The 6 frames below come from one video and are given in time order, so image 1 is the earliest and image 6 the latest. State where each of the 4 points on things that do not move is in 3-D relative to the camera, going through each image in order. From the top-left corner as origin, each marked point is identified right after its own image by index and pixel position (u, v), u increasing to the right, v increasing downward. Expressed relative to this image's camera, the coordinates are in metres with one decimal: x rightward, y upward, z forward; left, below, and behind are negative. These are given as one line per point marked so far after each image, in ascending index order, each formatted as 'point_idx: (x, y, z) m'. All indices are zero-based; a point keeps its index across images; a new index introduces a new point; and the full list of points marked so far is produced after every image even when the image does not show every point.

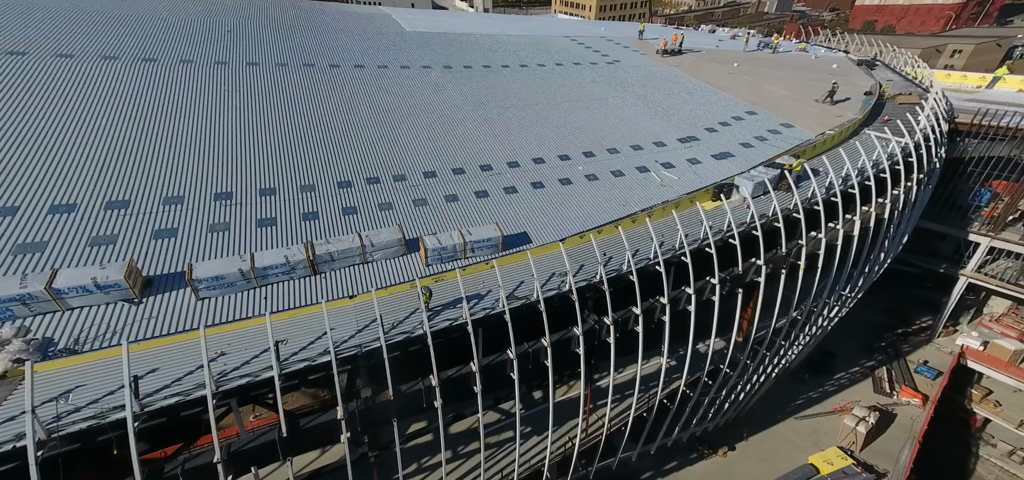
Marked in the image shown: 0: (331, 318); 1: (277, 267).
0: (-7.4, -3.3, +18.1) m
1: (-9.5, -1.1, +19.0) m
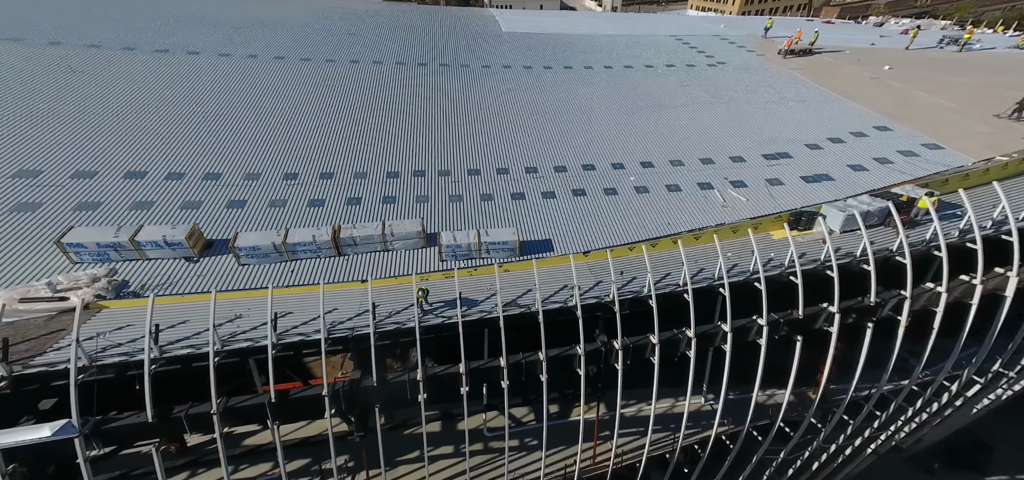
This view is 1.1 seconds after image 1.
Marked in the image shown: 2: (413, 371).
0: (-8.0, -2.7, +19.6) m
1: (-9.5, -0.3, +21.0) m
2: (-4.1, -5.7, +19.3) m
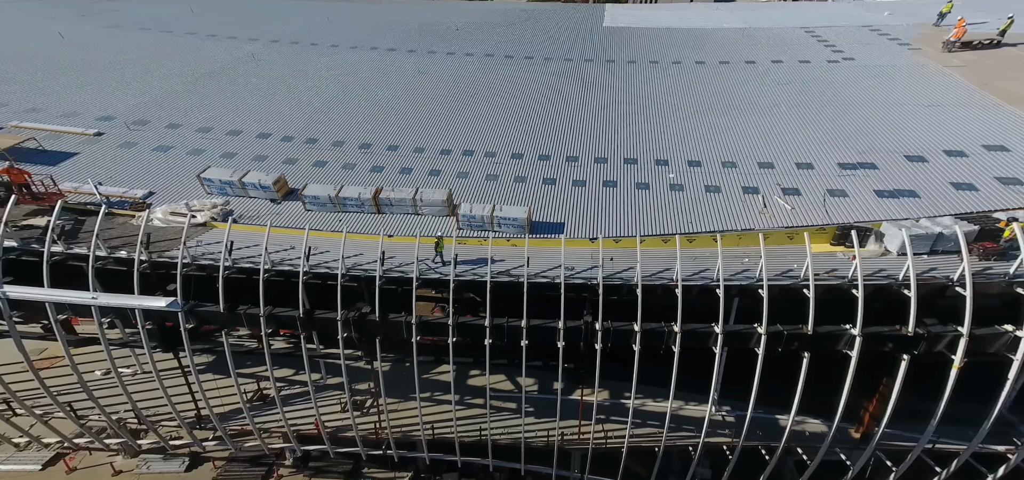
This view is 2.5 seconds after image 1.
0: (-8.4, -0.4, +24.2) m
1: (-9.1, +2.2, +25.8) m
2: (-5.2, -3.8, +22.9) m
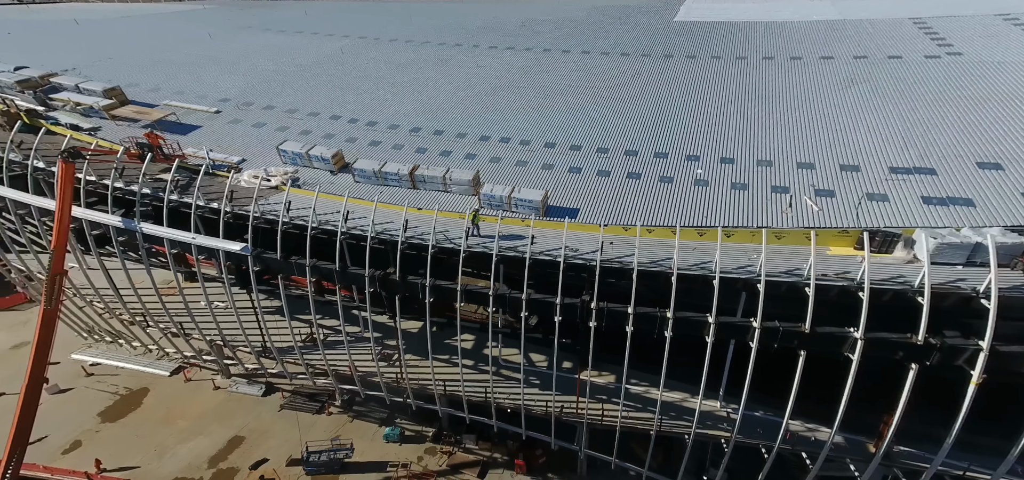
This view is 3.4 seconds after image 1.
0: (-7.6, +1.5, +27.9) m
1: (-7.7, +4.2, +29.6) m
2: (-5.0, -2.2, +26.0) m
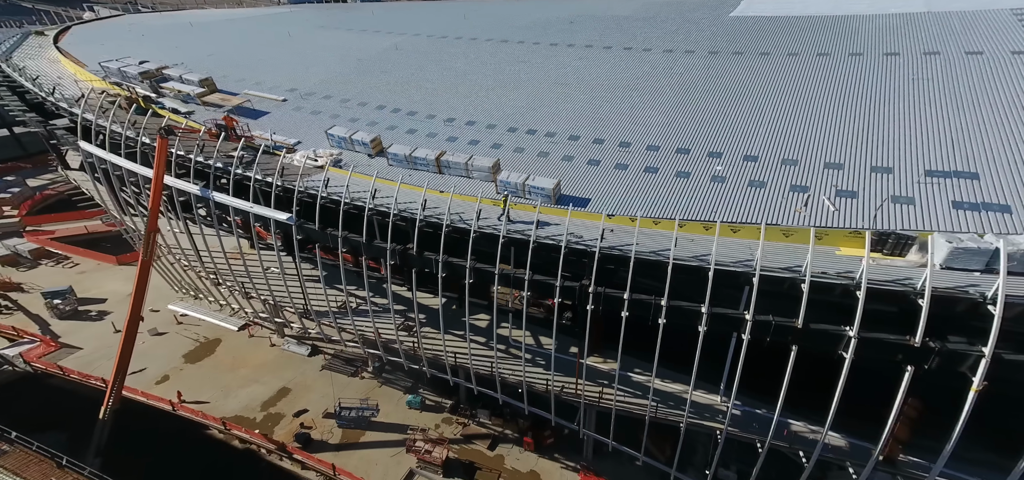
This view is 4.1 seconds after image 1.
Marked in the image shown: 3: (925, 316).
0: (-6.6, +3.0, +30.6) m
1: (-6.2, +5.6, +32.3) m
2: (-4.5, -0.9, +28.4) m
3: (+15.4, -3.2, +17.3) m
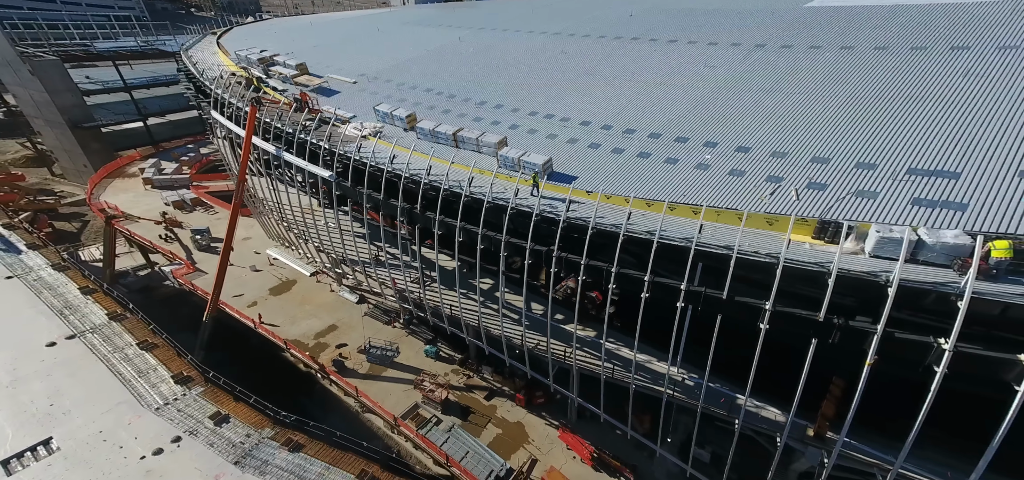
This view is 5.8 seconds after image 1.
0: (-6.2, +5.8, +35.4) m
1: (-5.2, +8.4, +36.9) m
2: (-5.1, +1.8, +32.8) m
3: (+11.3, -2.4, +17.5) m
